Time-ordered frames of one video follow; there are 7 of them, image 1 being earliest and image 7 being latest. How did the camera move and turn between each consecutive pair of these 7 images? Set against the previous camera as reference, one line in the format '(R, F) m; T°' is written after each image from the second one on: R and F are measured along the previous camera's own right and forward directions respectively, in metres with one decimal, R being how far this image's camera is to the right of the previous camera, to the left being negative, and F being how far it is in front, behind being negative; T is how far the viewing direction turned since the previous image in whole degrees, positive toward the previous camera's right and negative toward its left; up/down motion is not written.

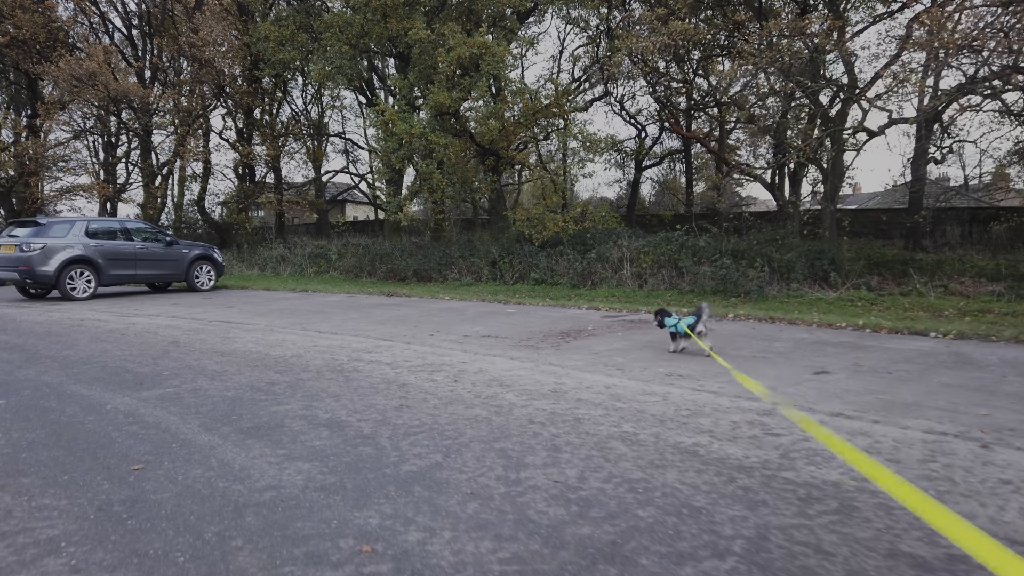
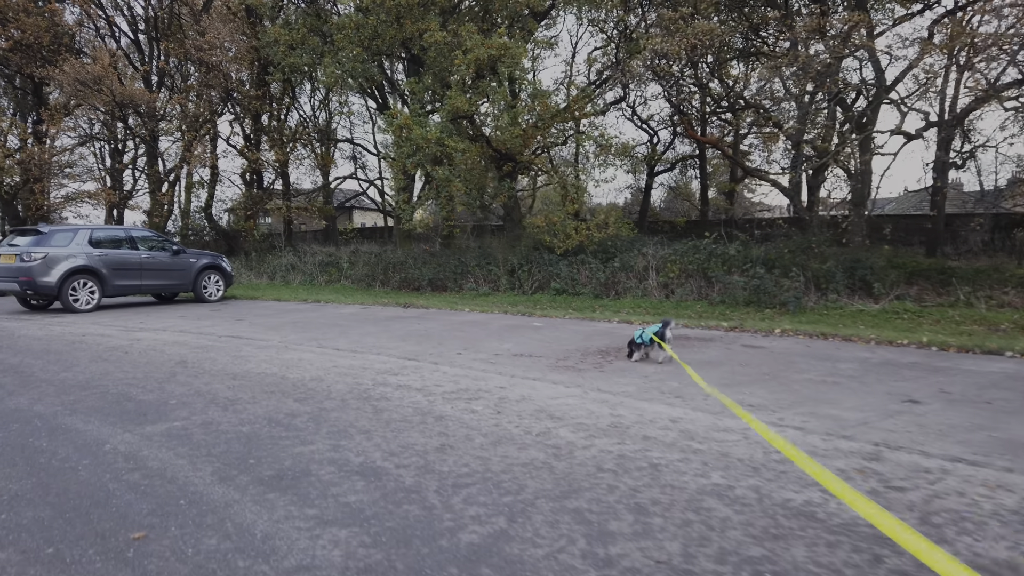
(-0.3, +0.6) m; 0°
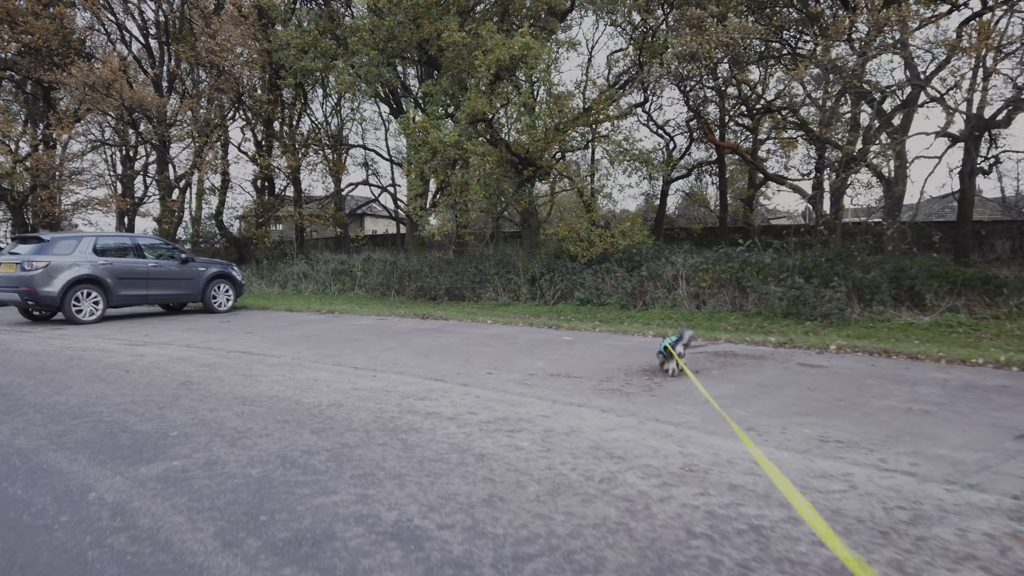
(-0.2, +0.6) m; -1°
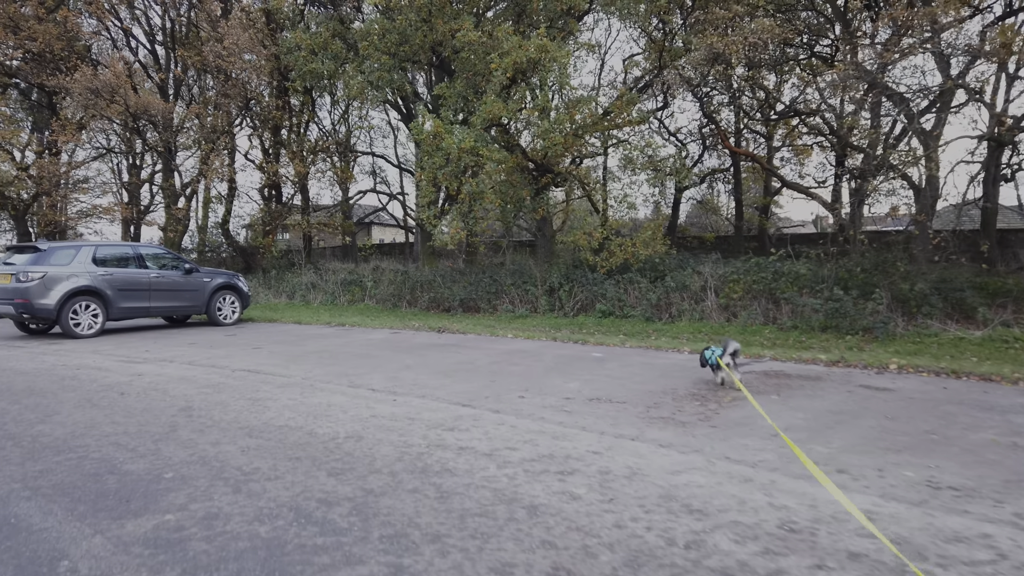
(-0.2, +0.6) m; 0°
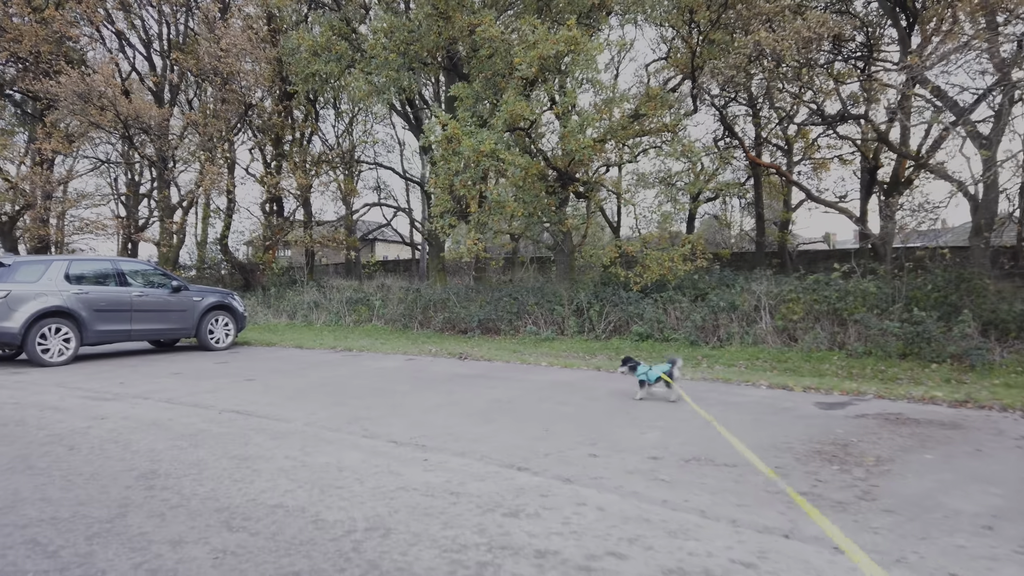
(-0.4, +1.4) m; 0°
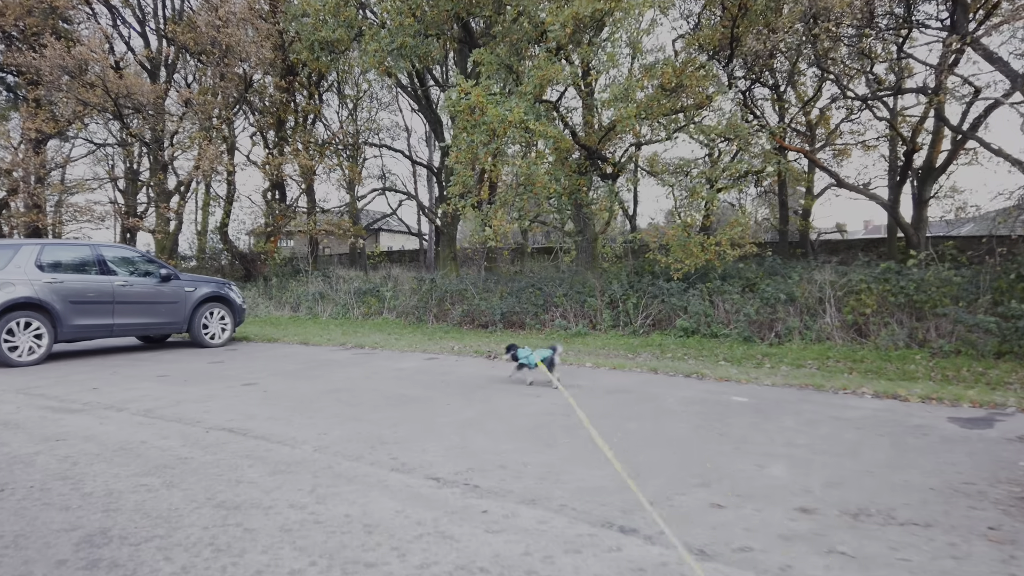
(-0.4, +1.3) m; 0°
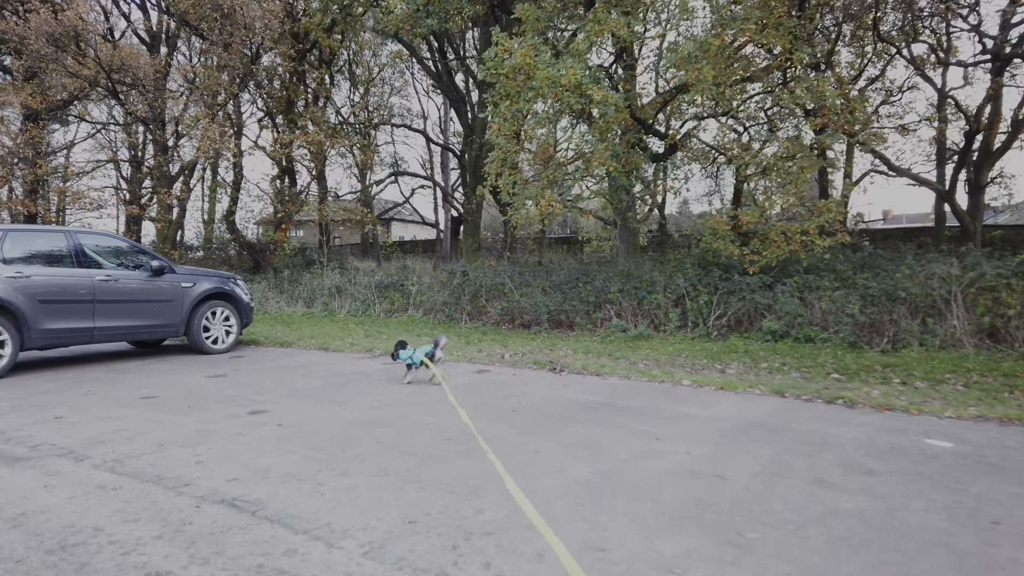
(-0.6, +1.7) m; -1°
